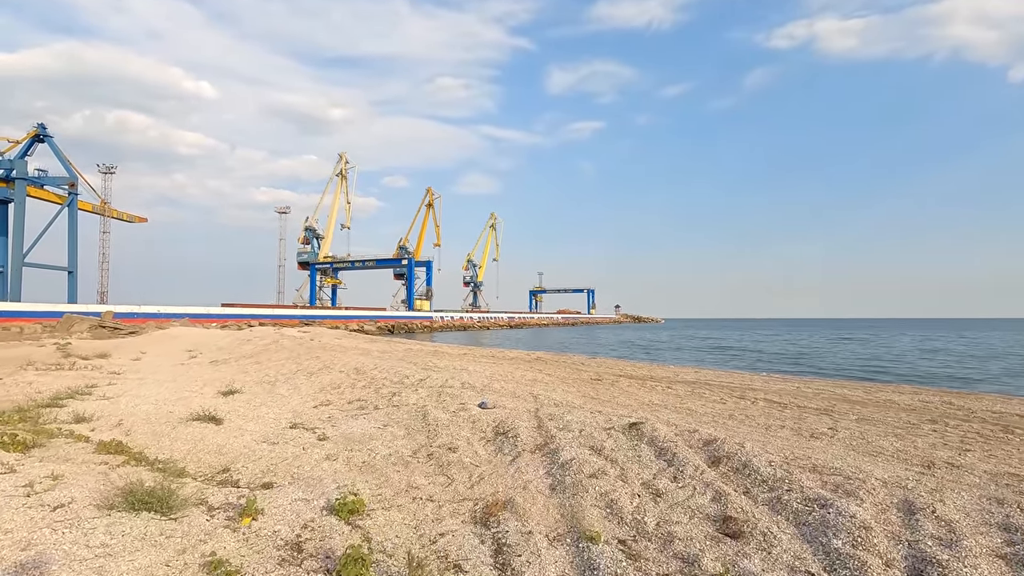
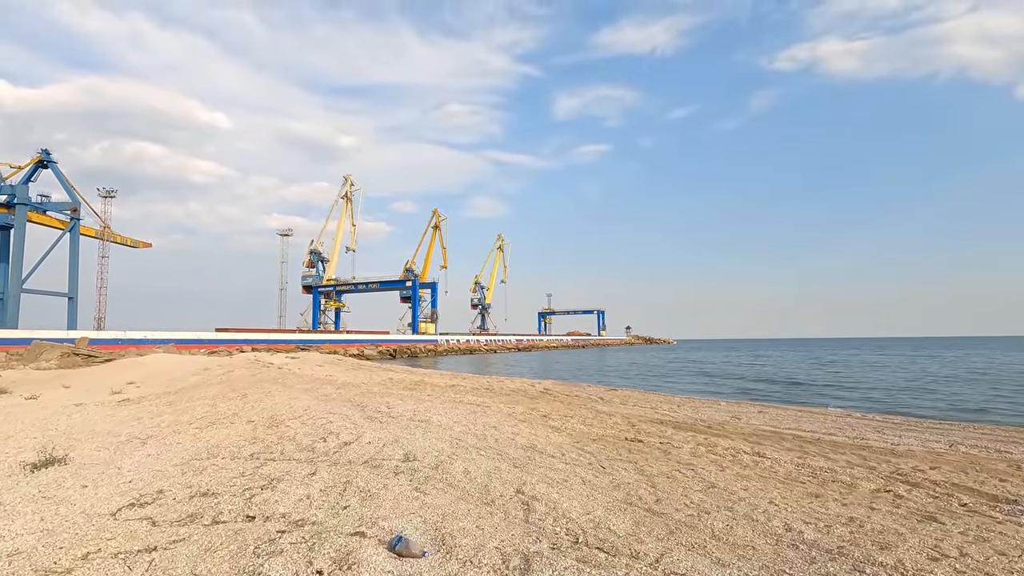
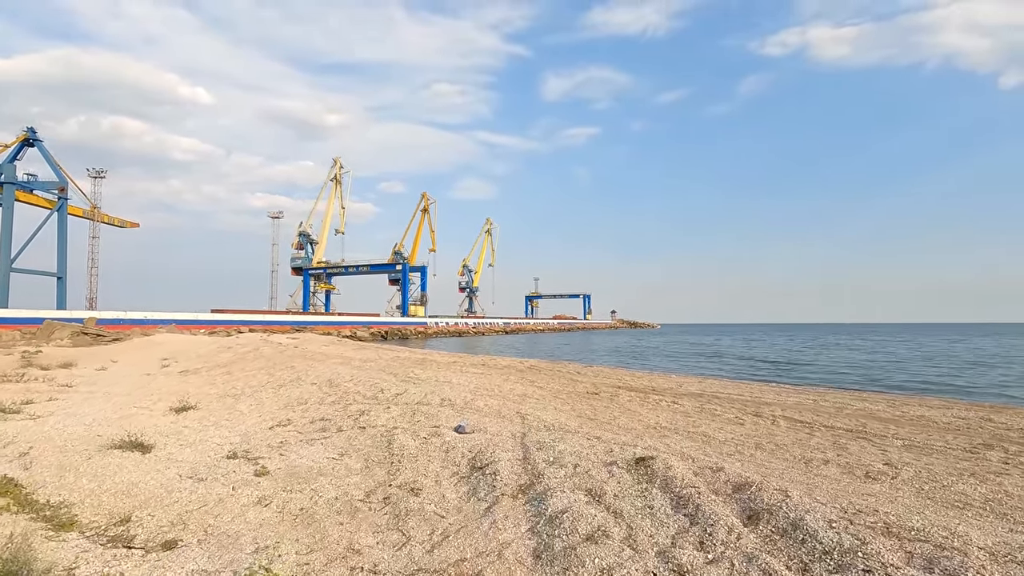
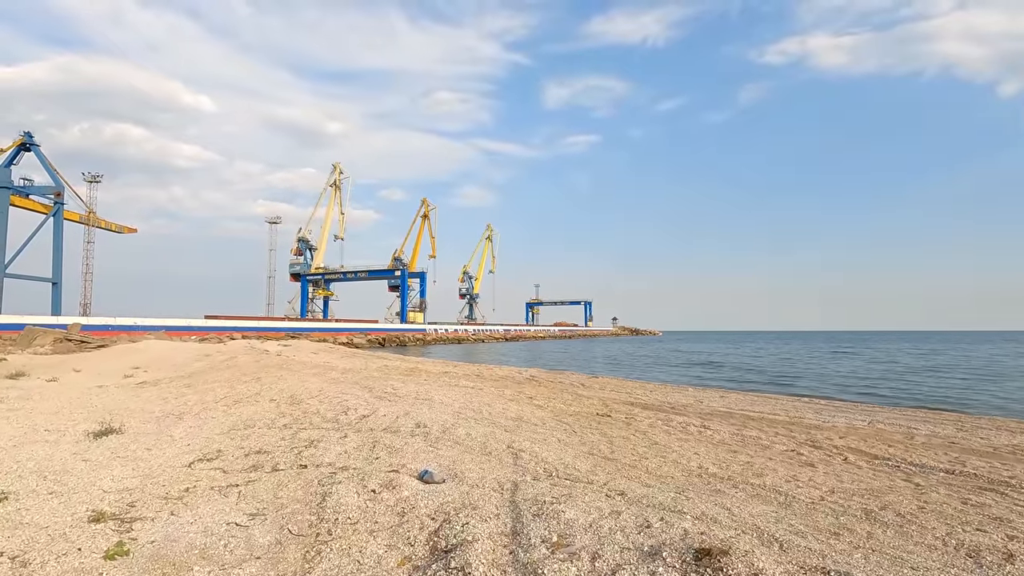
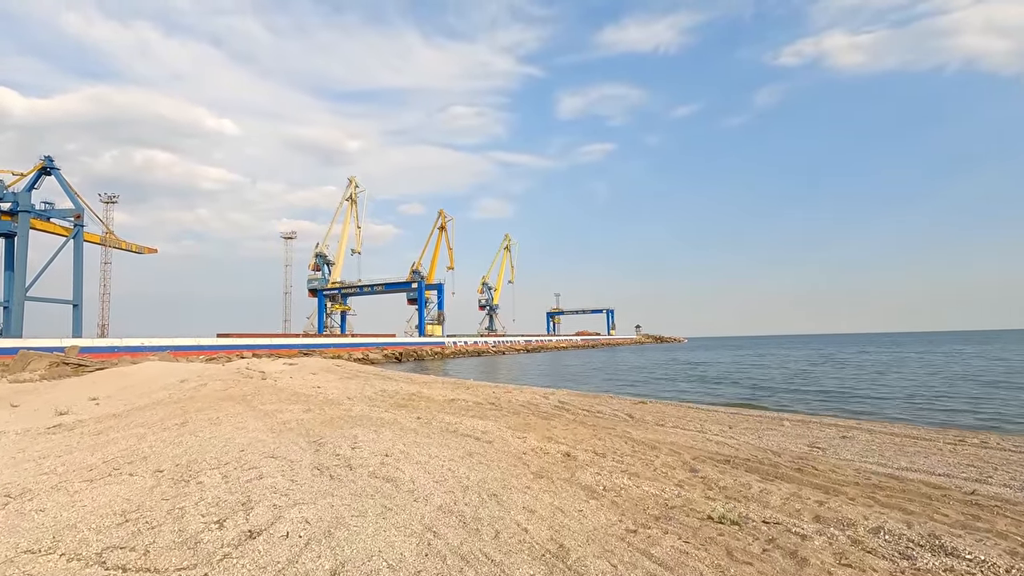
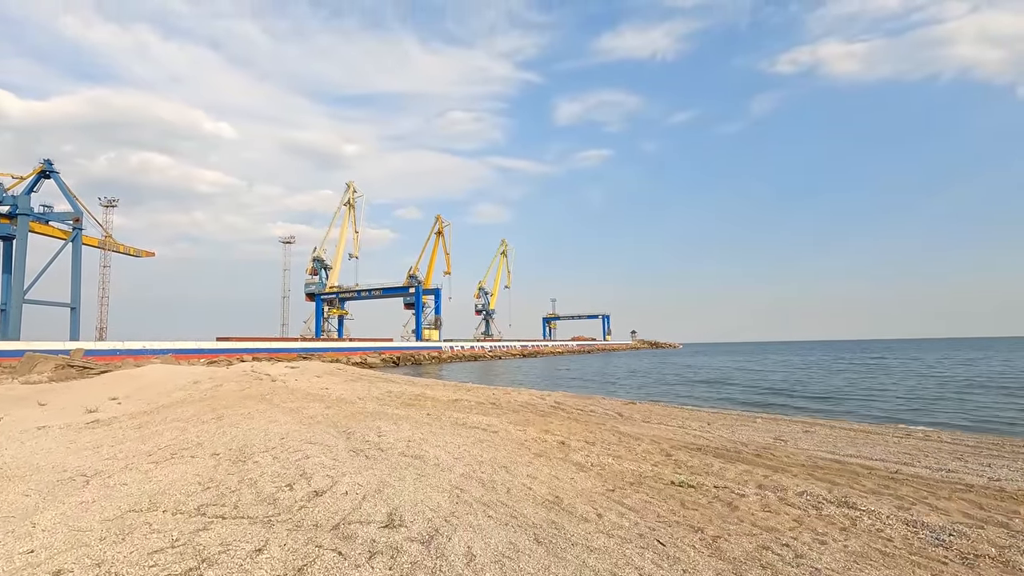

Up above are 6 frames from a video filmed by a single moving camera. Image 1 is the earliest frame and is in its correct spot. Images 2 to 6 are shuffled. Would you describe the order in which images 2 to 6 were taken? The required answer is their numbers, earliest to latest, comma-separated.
3, 4, 2, 6, 5
